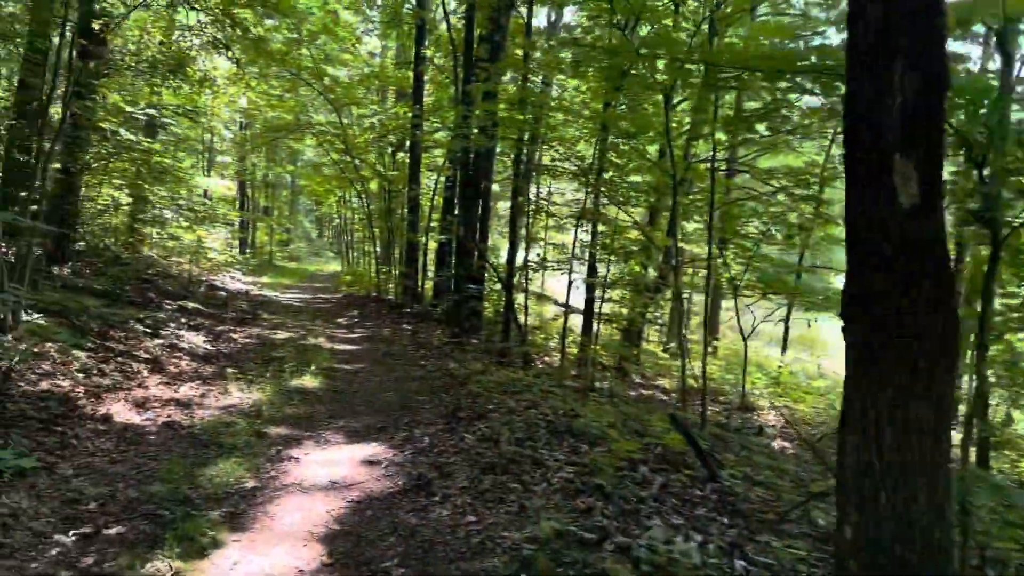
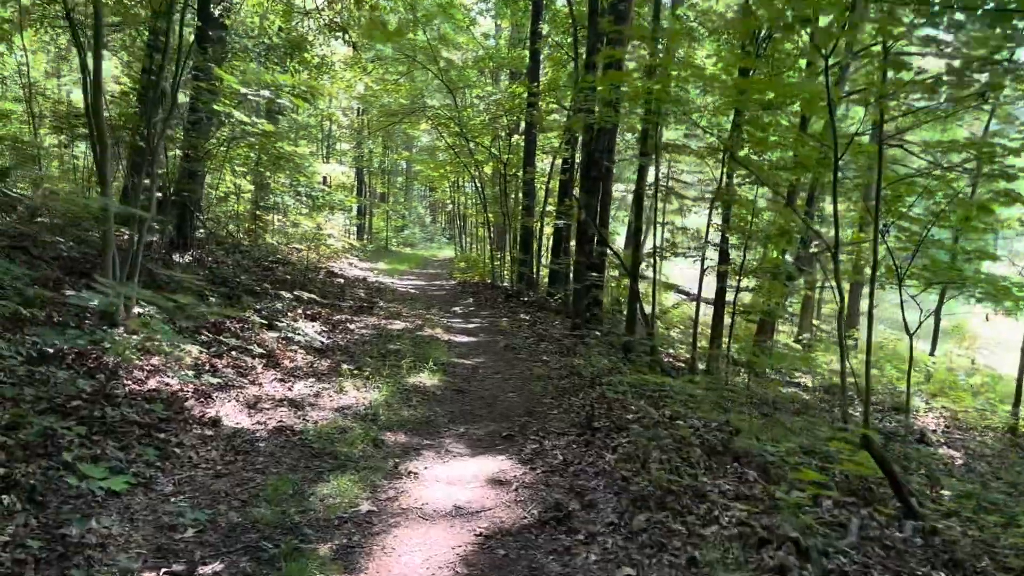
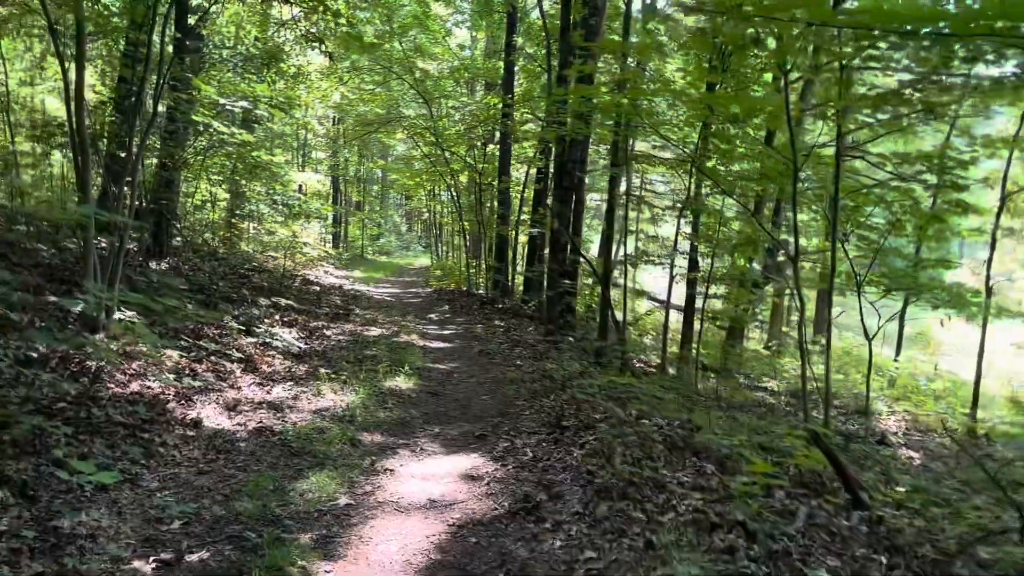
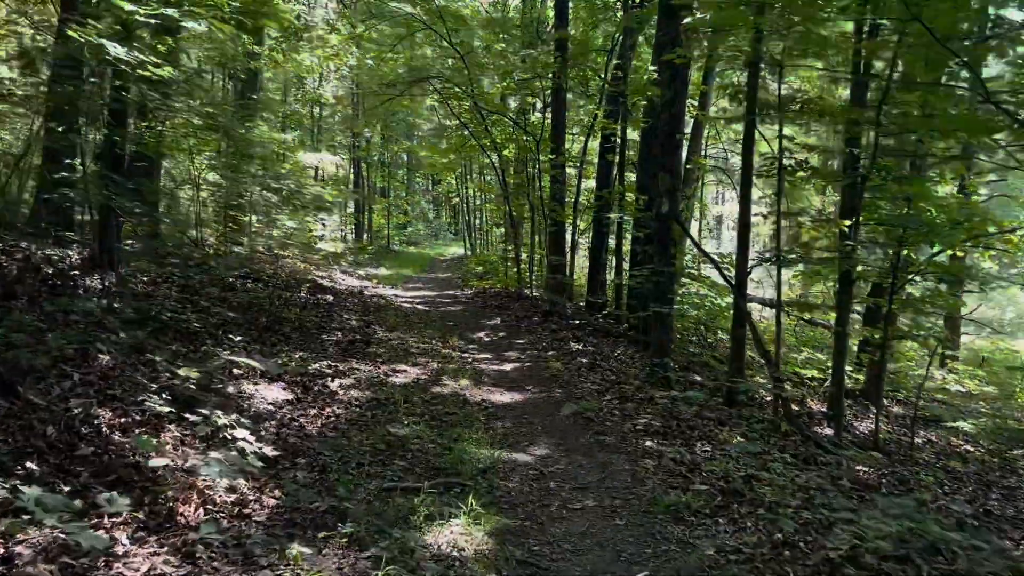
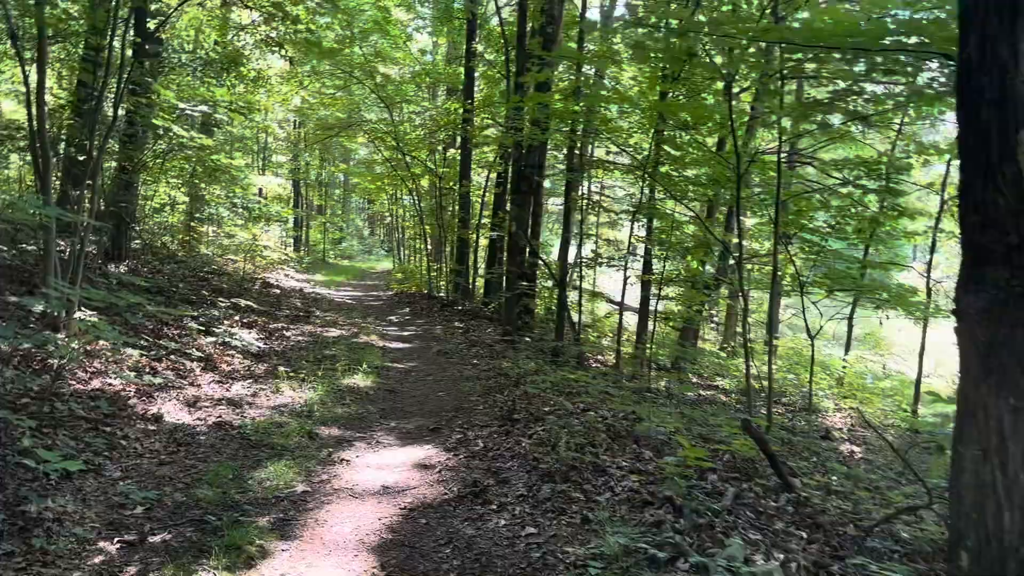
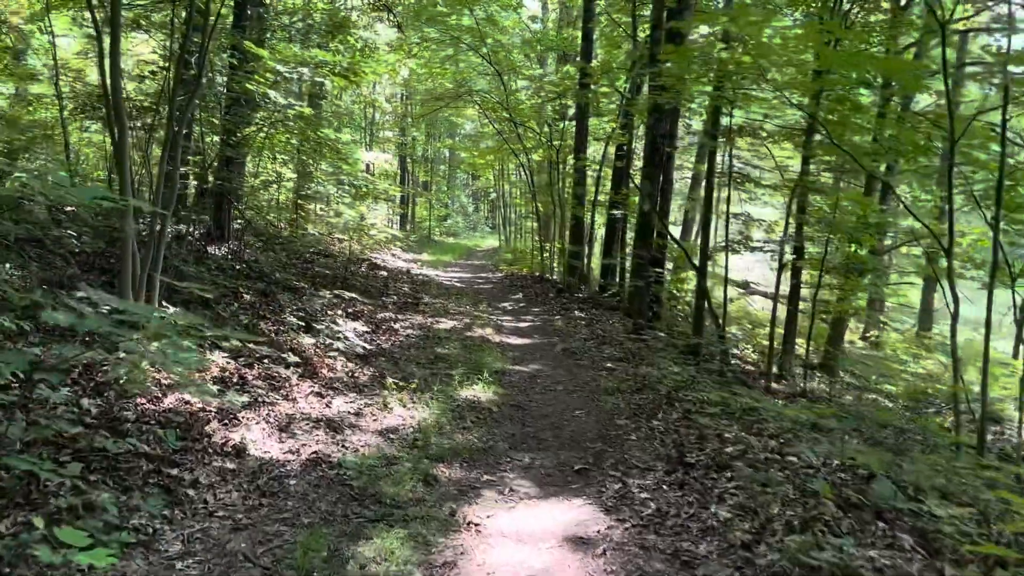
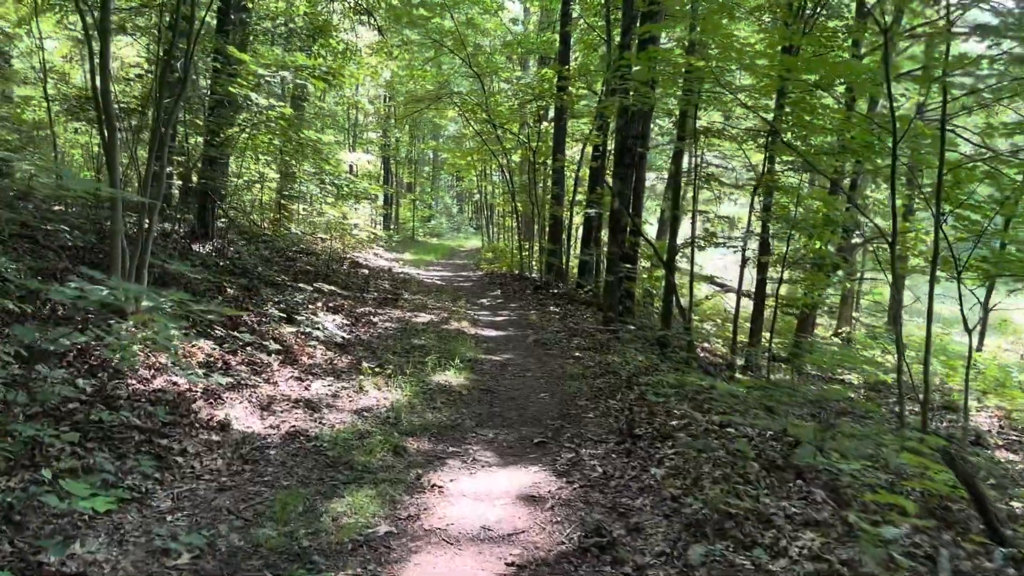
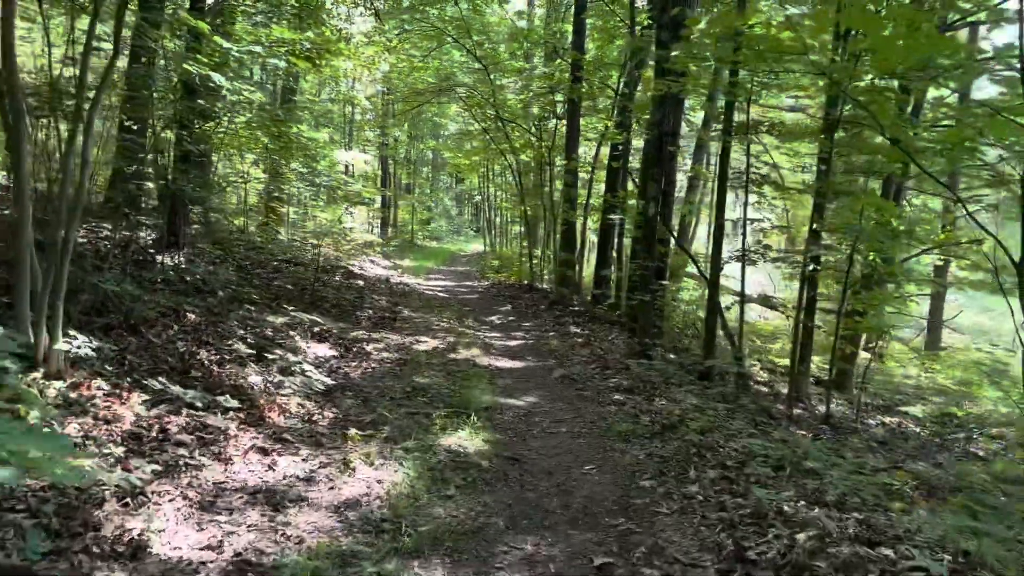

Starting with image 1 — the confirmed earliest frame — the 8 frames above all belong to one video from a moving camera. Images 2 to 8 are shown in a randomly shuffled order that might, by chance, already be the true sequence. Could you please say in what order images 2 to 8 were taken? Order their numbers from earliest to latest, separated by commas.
5, 3, 2, 7, 6, 8, 4
